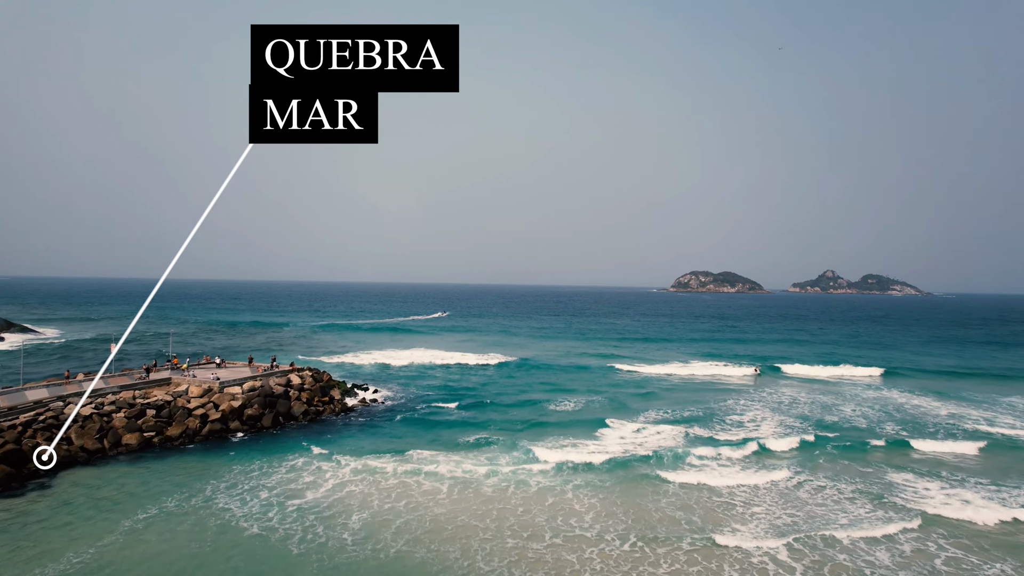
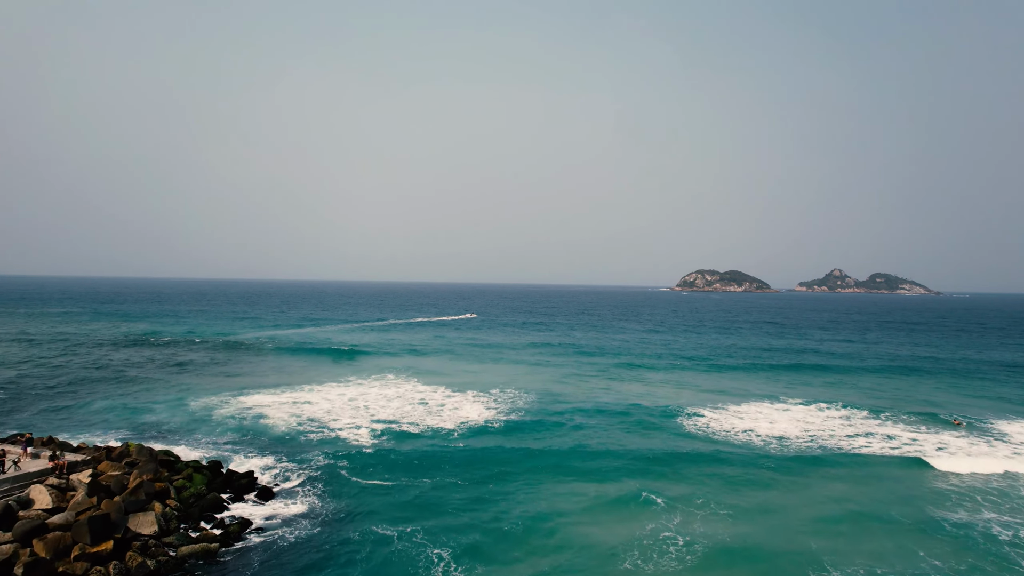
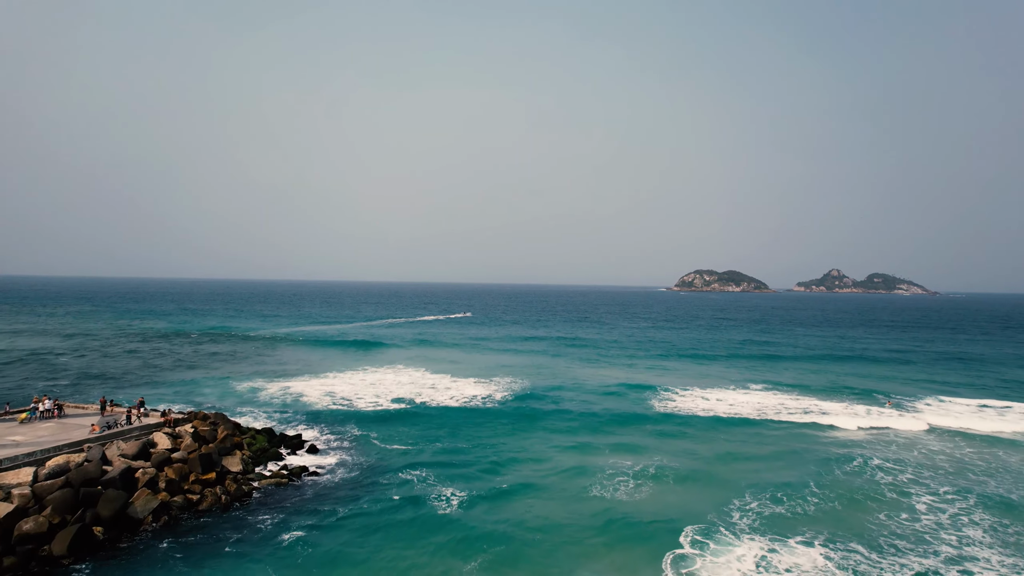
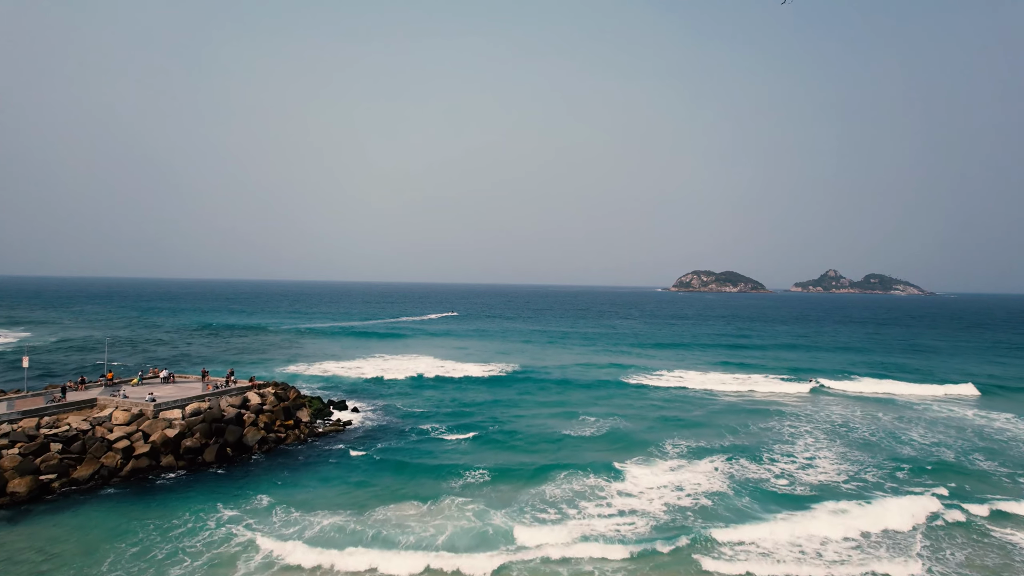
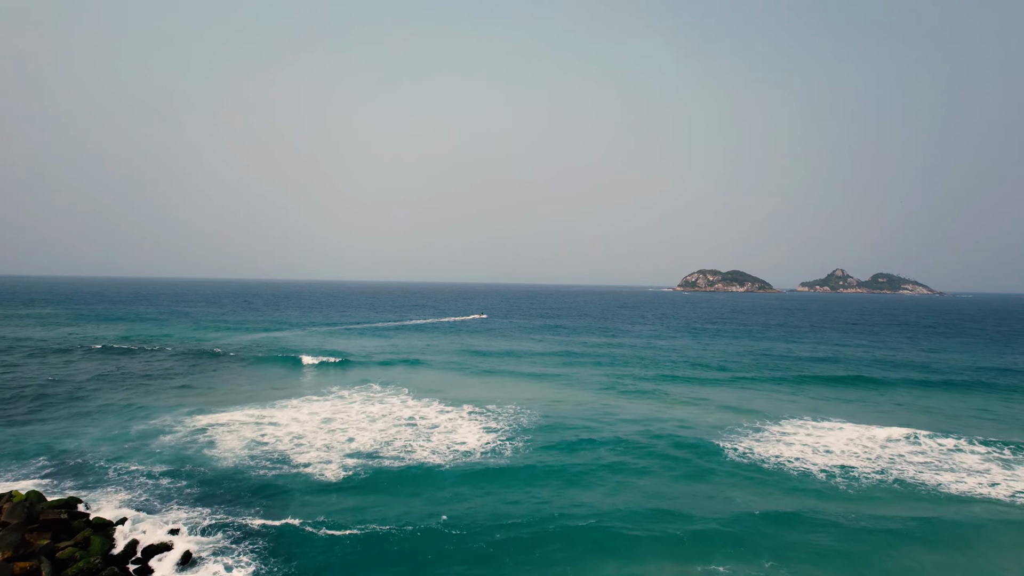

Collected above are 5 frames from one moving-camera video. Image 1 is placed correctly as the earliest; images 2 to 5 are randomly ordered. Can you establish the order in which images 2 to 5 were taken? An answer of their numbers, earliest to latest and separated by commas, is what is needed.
4, 3, 2, 5
